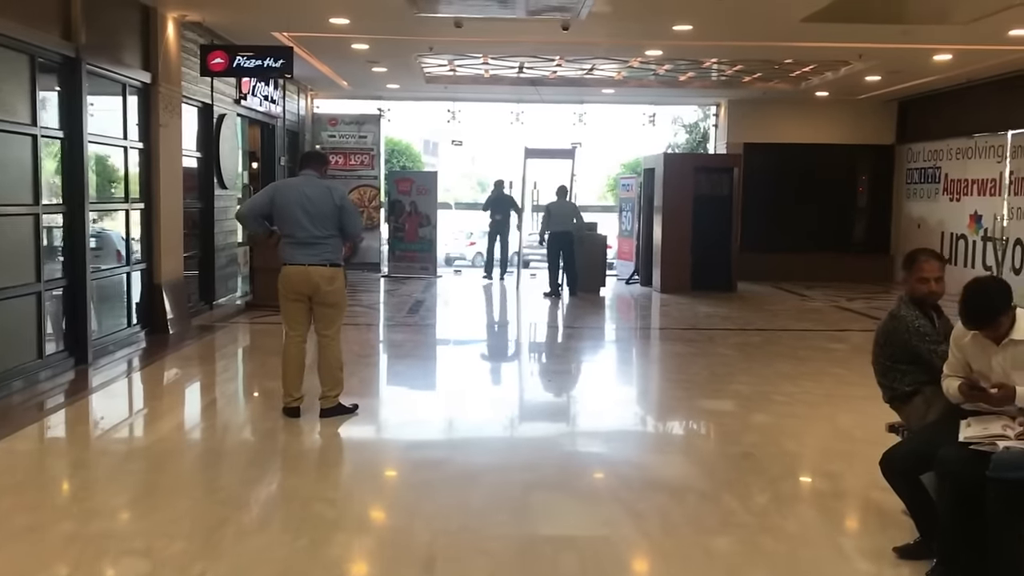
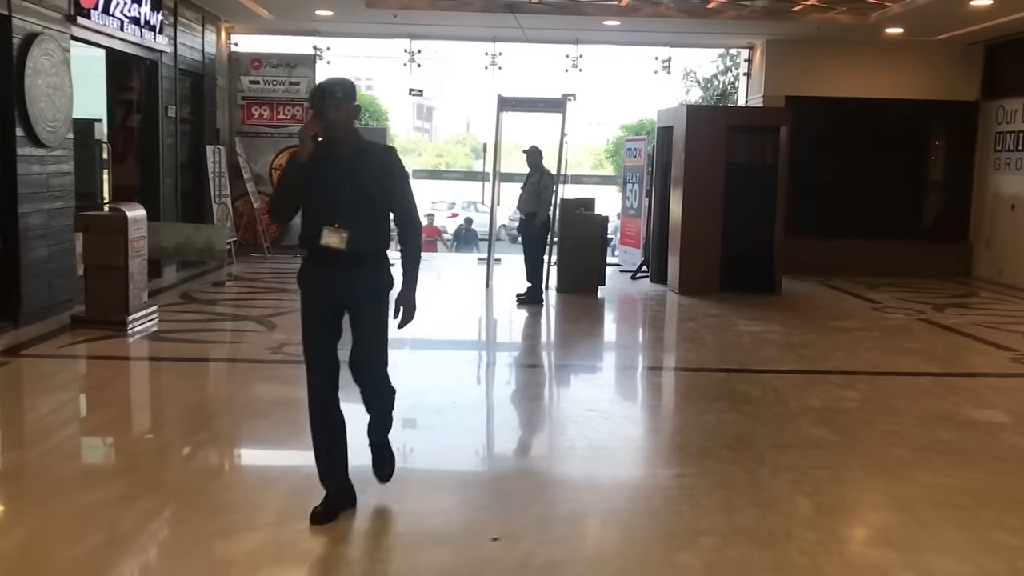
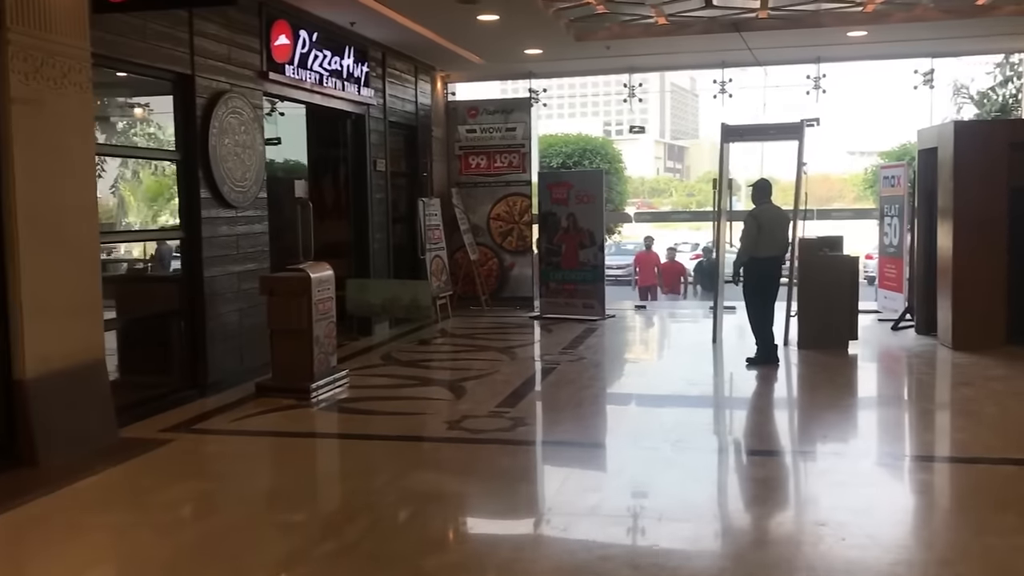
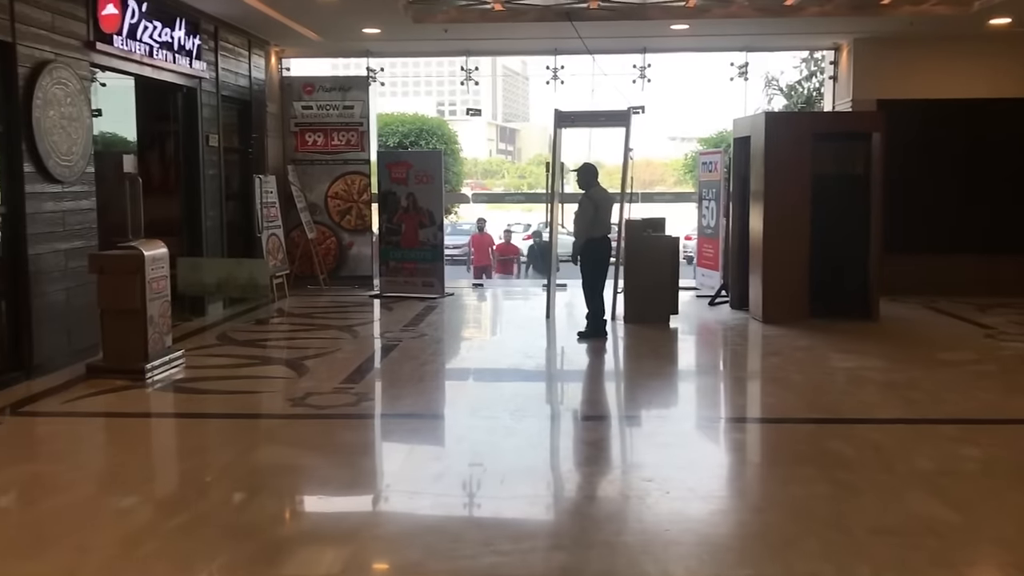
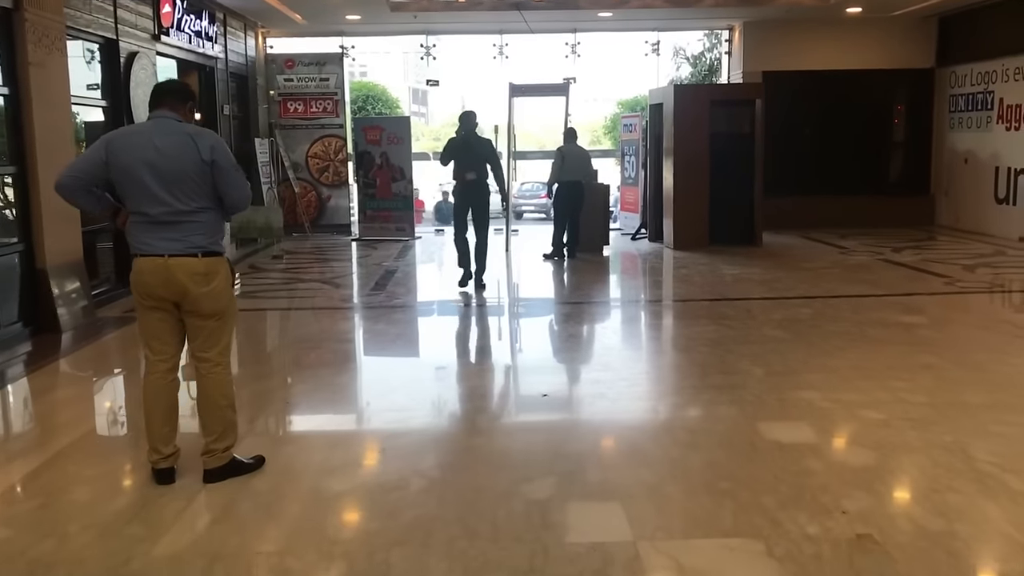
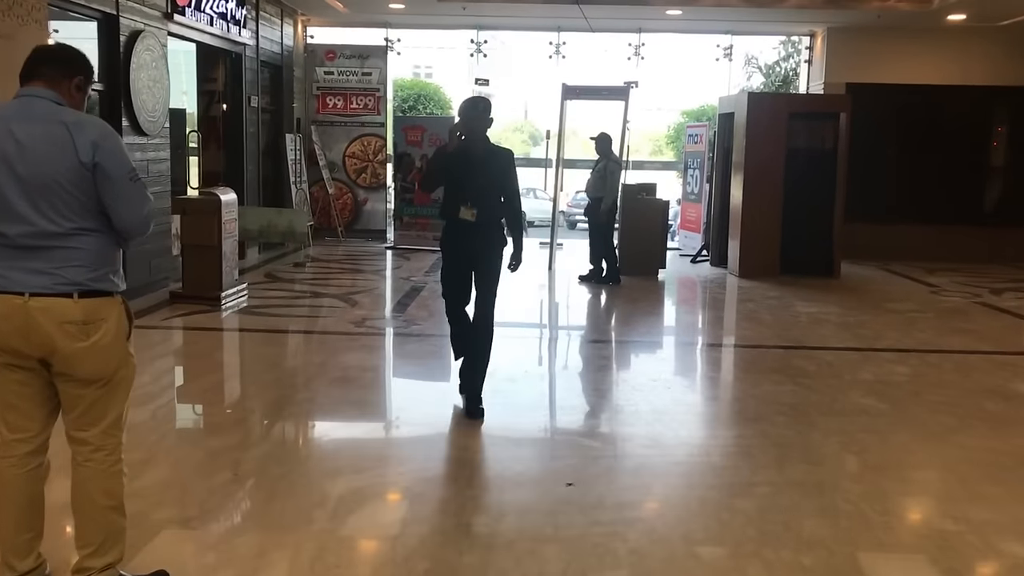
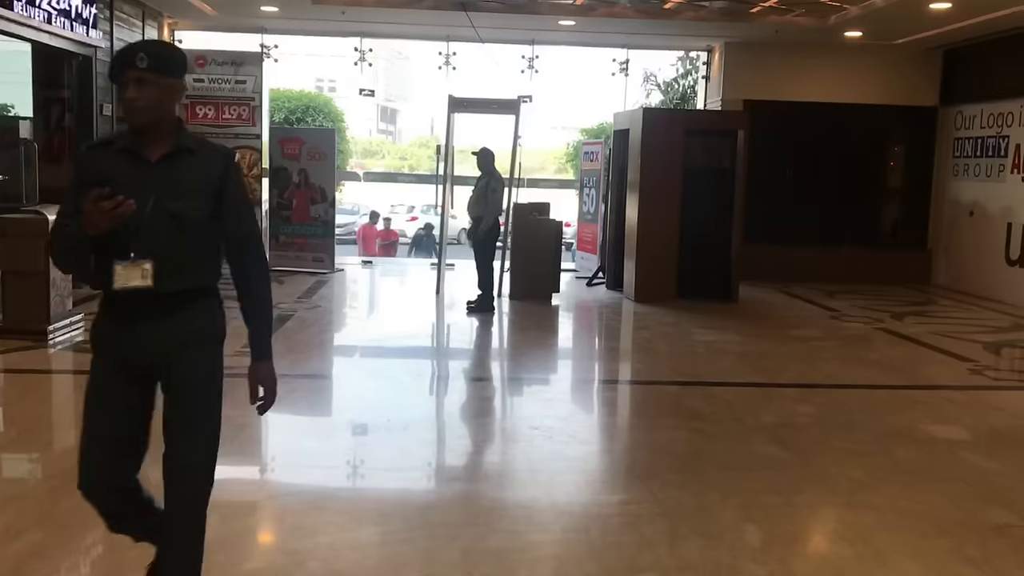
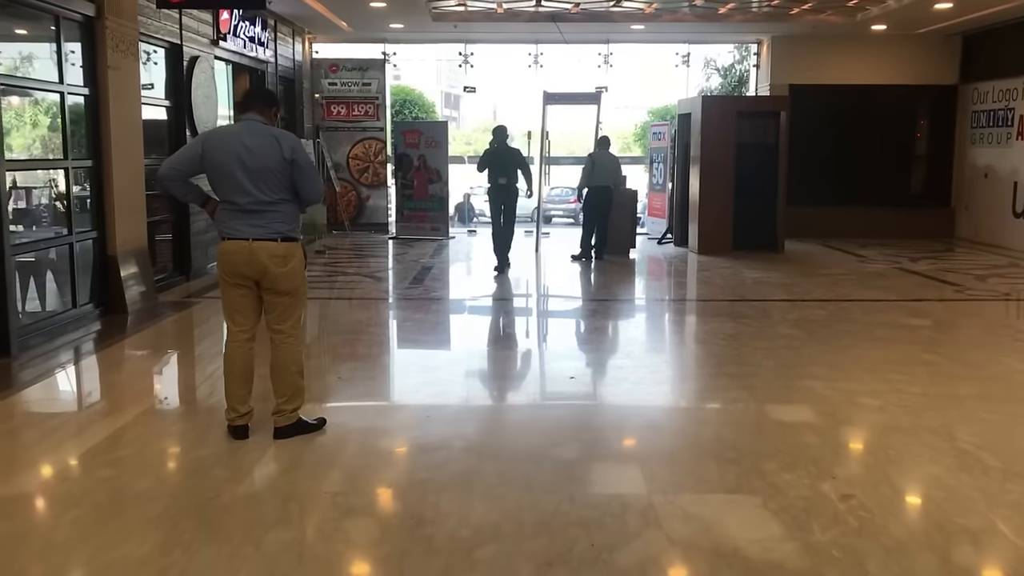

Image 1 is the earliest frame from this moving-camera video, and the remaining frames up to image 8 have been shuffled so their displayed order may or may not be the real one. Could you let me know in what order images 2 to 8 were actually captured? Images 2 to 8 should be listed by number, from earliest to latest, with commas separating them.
8, 5, 6, 2, 7, 4, 3
